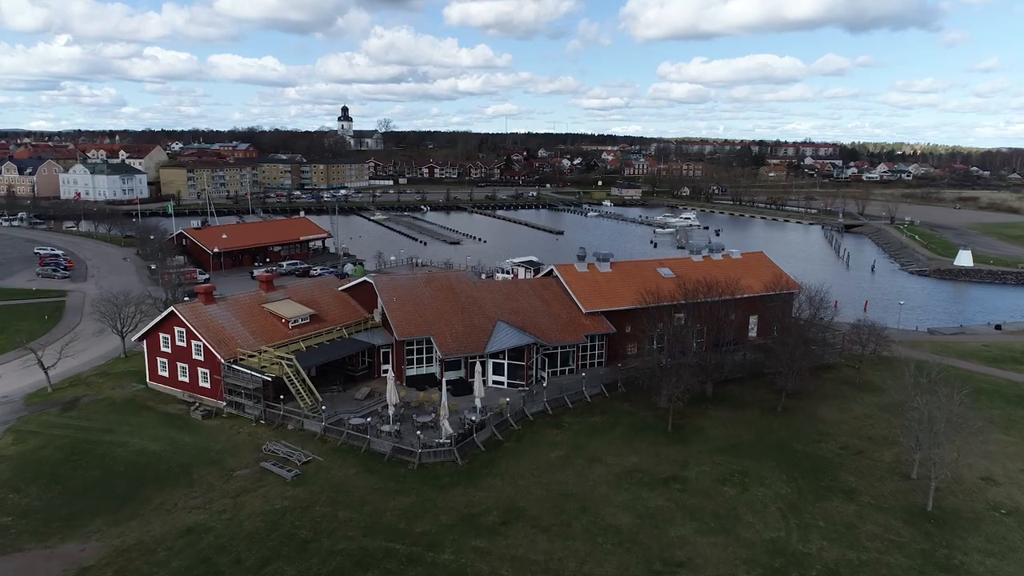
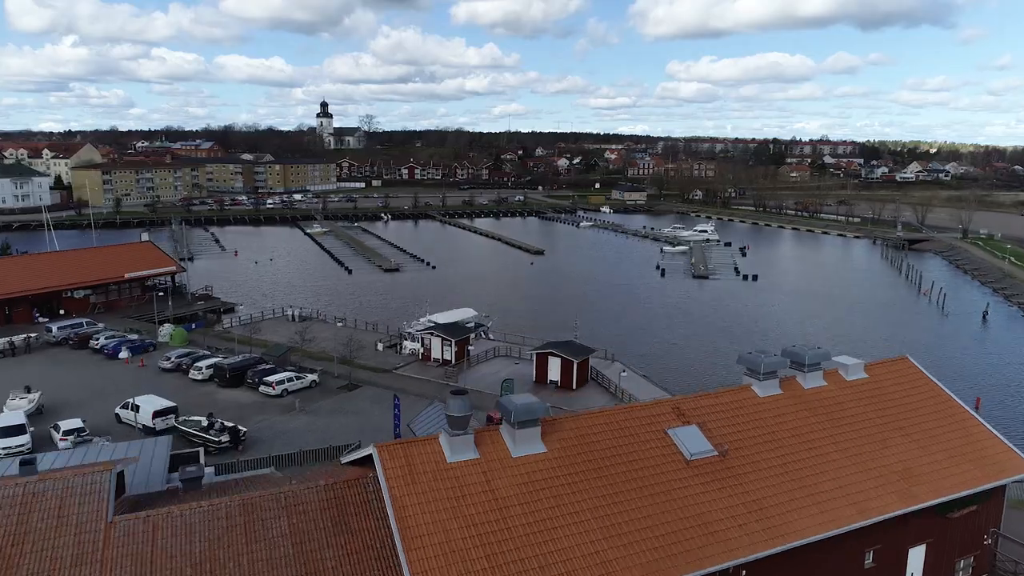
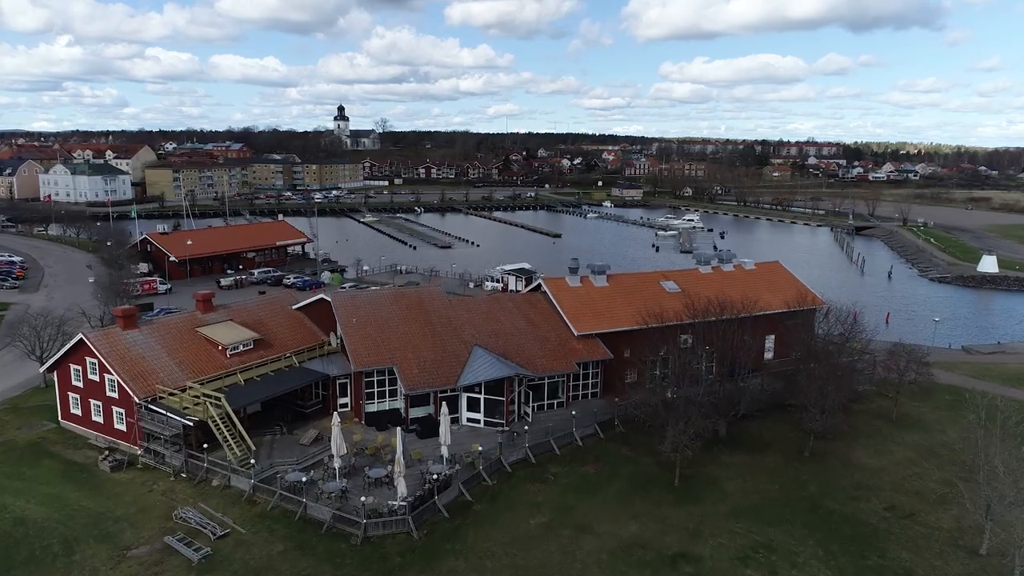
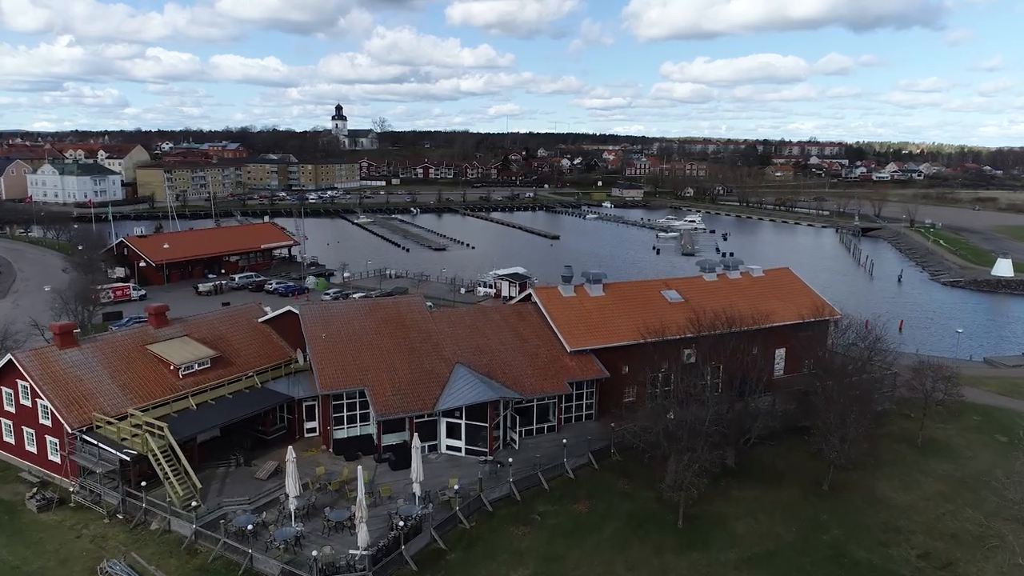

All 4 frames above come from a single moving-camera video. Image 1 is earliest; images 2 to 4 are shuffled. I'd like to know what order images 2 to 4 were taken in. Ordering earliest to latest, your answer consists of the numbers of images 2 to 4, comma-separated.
3, 4, 2
